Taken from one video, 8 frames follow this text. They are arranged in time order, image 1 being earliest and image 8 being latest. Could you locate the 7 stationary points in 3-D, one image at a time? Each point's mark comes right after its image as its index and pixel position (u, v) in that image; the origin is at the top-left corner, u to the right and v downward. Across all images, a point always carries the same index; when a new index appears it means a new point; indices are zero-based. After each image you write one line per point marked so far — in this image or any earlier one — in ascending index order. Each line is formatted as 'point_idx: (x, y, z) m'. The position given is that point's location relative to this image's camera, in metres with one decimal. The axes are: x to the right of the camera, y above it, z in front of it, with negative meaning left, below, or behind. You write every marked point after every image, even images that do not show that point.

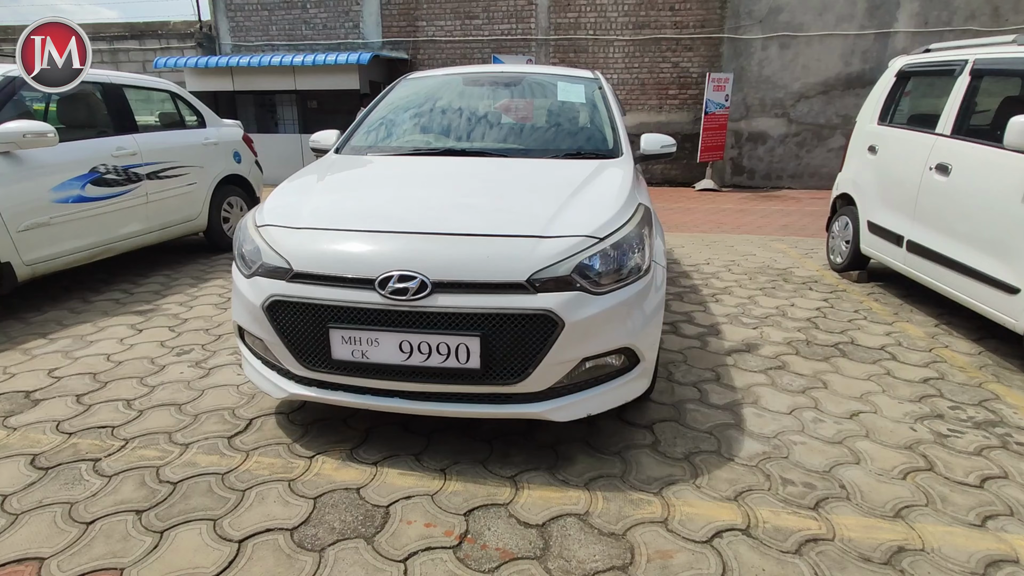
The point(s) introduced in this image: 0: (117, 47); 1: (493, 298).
0: (-8.8, +5.4, +12.8) m
1: (-0.1, 0.0, +2.0) m
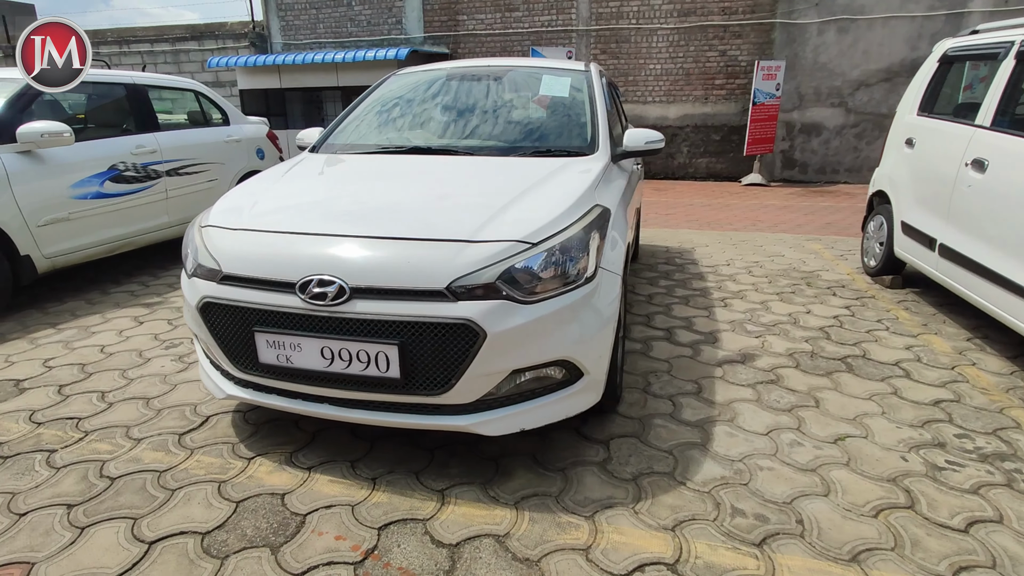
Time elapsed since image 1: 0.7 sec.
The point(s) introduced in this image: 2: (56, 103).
0: (-7.8, +5.7, +13.4) m
1: (-0.3, -0.1, +1.9) m
2: (-3.5, +1.5, +4.4) m
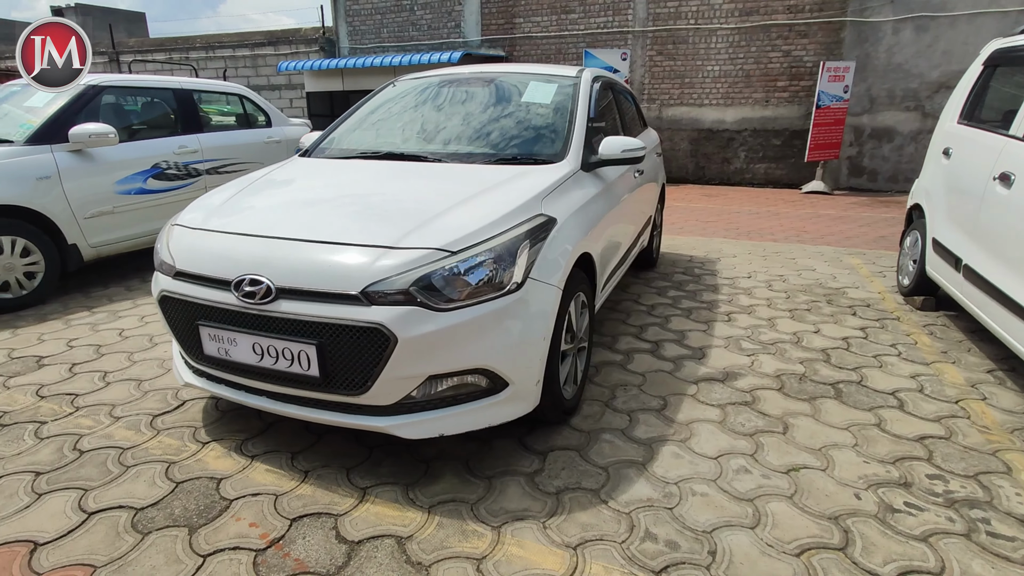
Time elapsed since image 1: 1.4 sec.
0: (-6.4, +5.9, +14.3) m
1: (-0.6, -0.1, +2.0) m
2: (-3.4, +1.6, +4.9) m
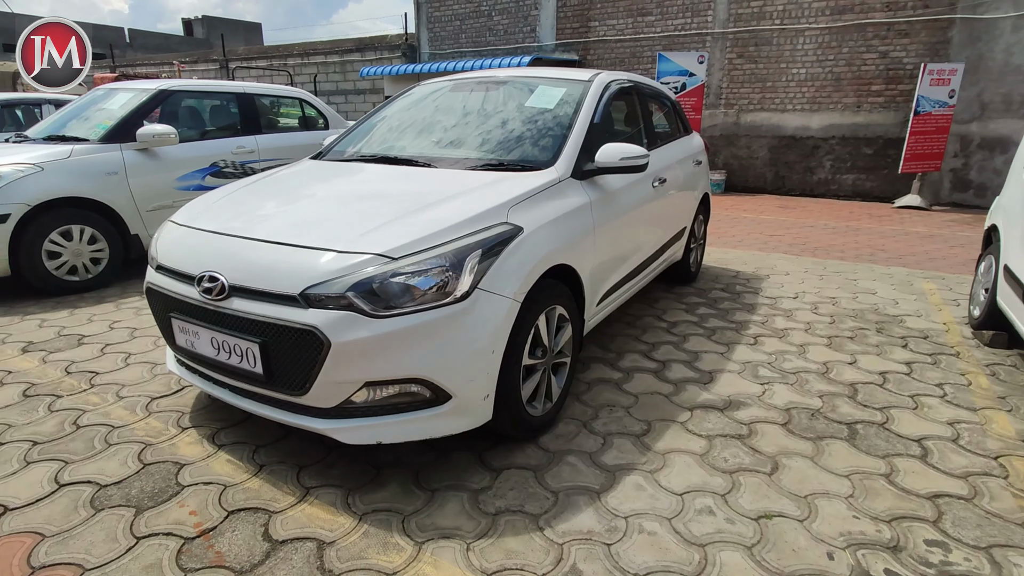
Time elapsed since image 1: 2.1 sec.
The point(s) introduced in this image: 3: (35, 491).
0: (-4.4, +6.1, +15.1) m
1: (-0.8, -0.1, +2.0) m
2: (-3.1, +1.7, +5.3) m
3: (-1.8, -0.8, +2.2) m
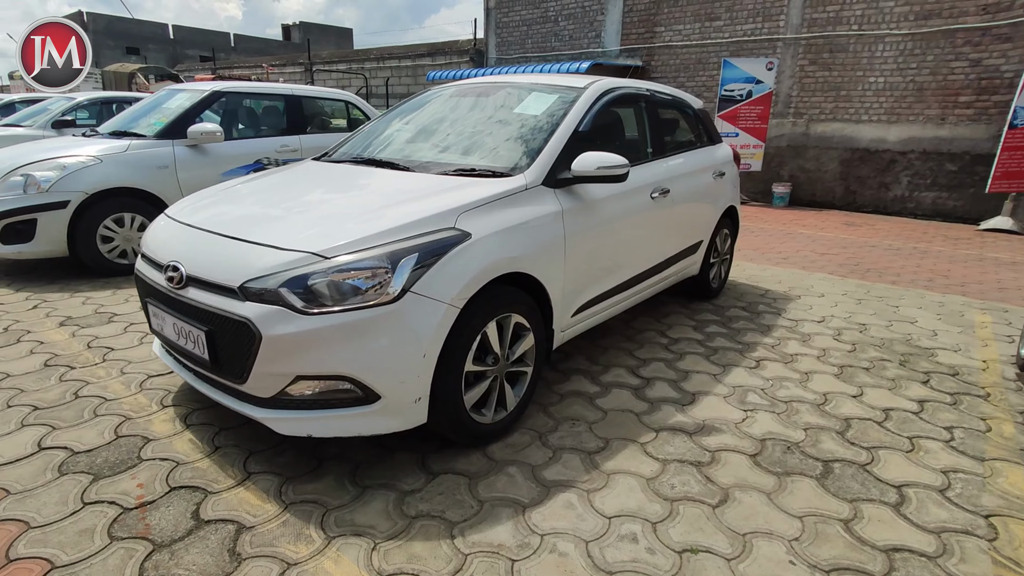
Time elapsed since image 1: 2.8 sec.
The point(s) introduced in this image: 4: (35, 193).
0: (-2.6, +6.2, +15.6) m
1: (-1.1, 0.0, +2.1) m
2: (-2.8, +1.8, +5.7) m
3: (-2.1, -0.7, +2.4) m
4: (-3.8, +0.8, +4.5) m
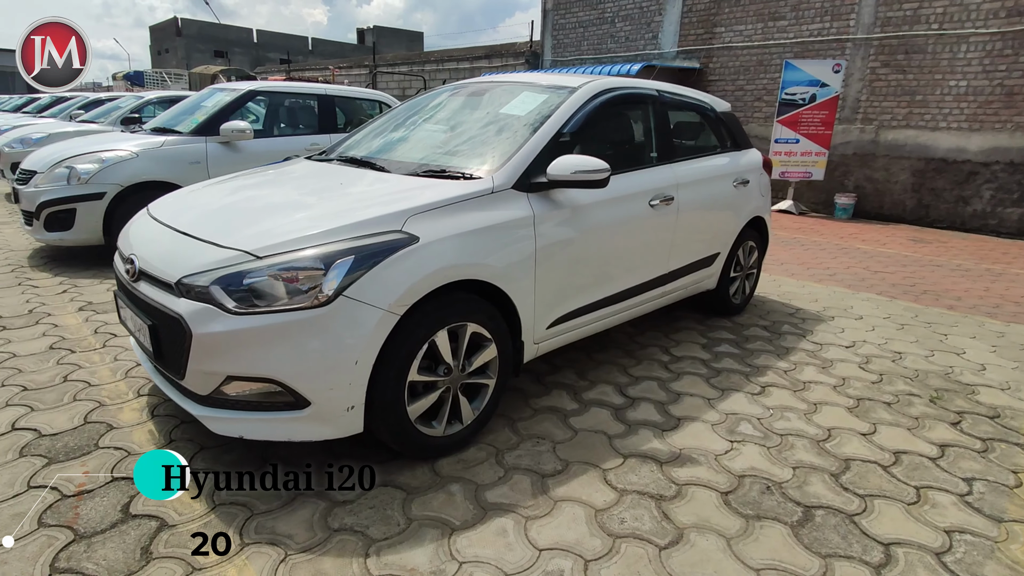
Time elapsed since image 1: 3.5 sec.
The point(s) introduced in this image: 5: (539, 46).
0: (-1.1, +6.2, +15.7) m
1: (-1.3, 0.0, +2.1) m
2: (-2.5, +1.9, +5.8) m
3: (-2.3, -0.6, +2.5) m
4: (-3.7, +0.9, +4.8) m
5: (+0.7, +6.2, +14.5) m
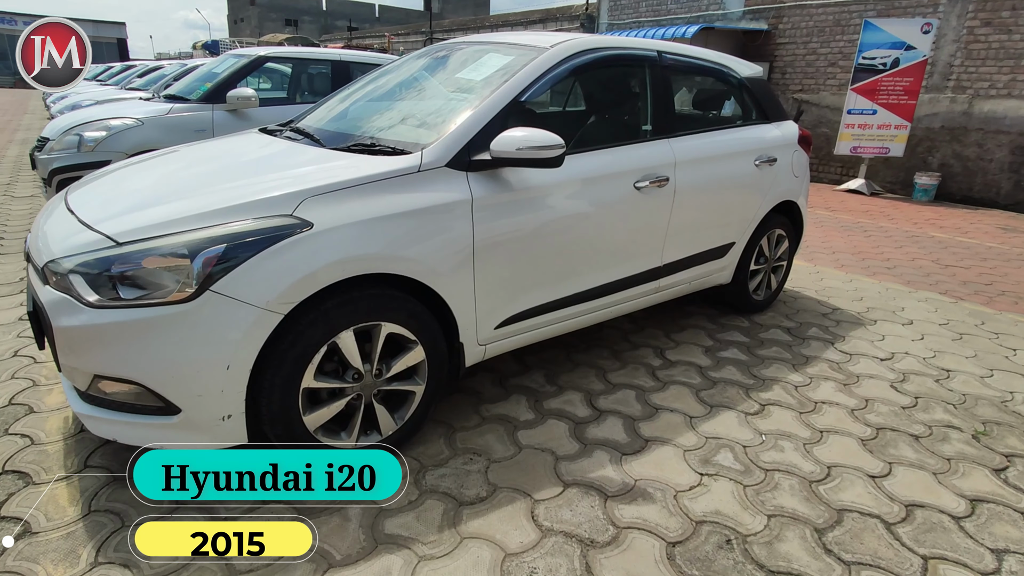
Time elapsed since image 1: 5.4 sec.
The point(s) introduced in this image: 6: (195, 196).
0: (+0.4, +6.8, +15.0) m
1: (-1.6, 0.0, +1.9) m
2: (-2.3, +2.1, +5.6) m
3: (-2.6, -0.5, +2.4) m
4: (-3.6, +1.2, +4.8) m
5: (+2.0, +6.7, +13.7) m
6: (-1.1, +0.3, +1.9) m
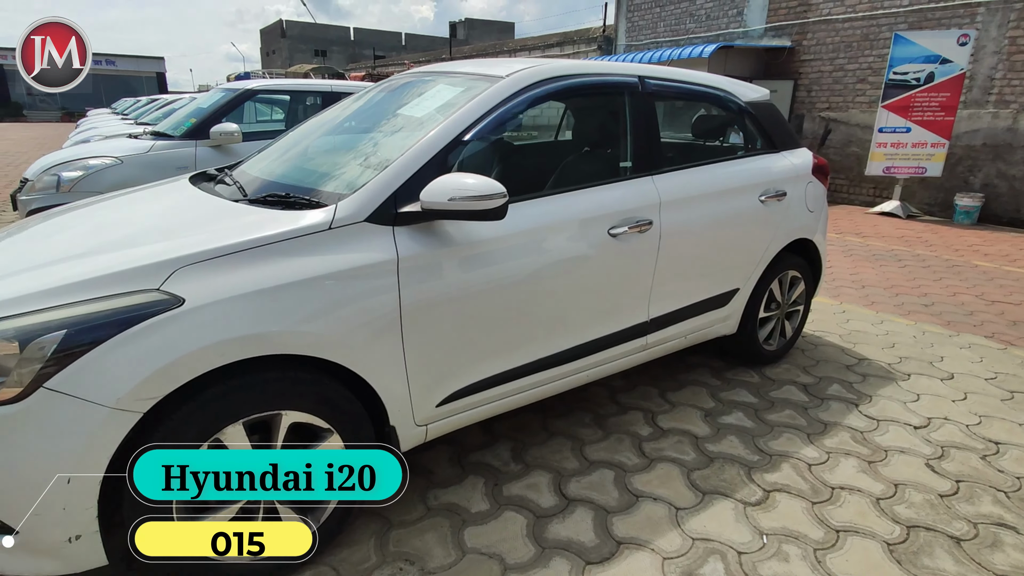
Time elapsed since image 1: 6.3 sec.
0: (+0.8, +6.1, +14.9) m
1: (-1.8, -0.2, +1.6) m
2: (-2.3, +1.8, +5.5) m
3: (-2.7, -0.8, +2.2) m
4: (-3.7, +0.8, +4.6) m
5: (+2.4, +6.1, +13.4) m
6: (-1.3, +0.1, +1.7) m
